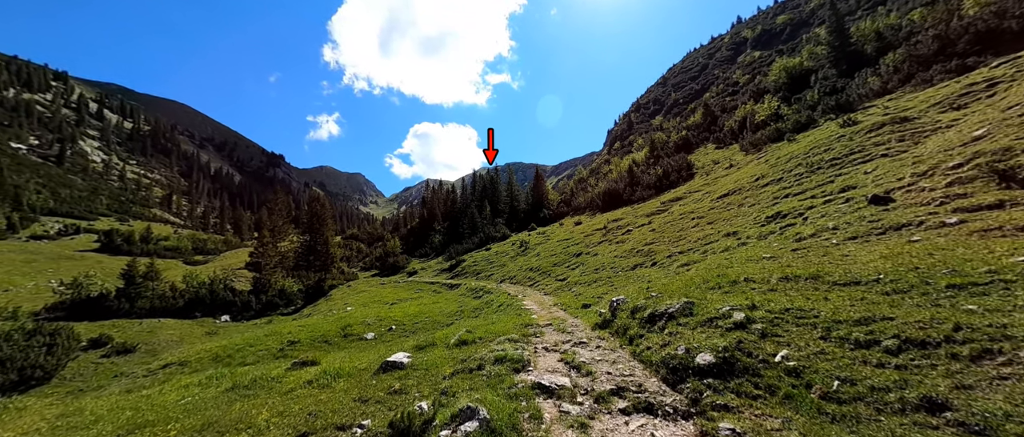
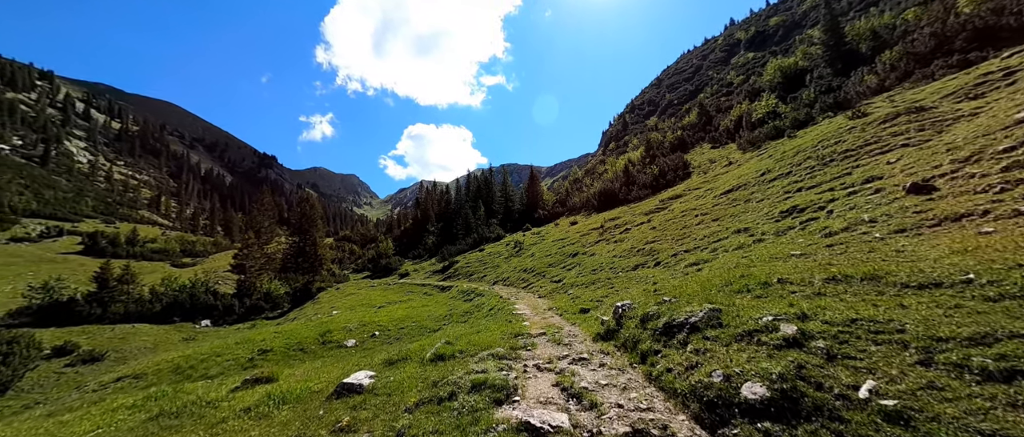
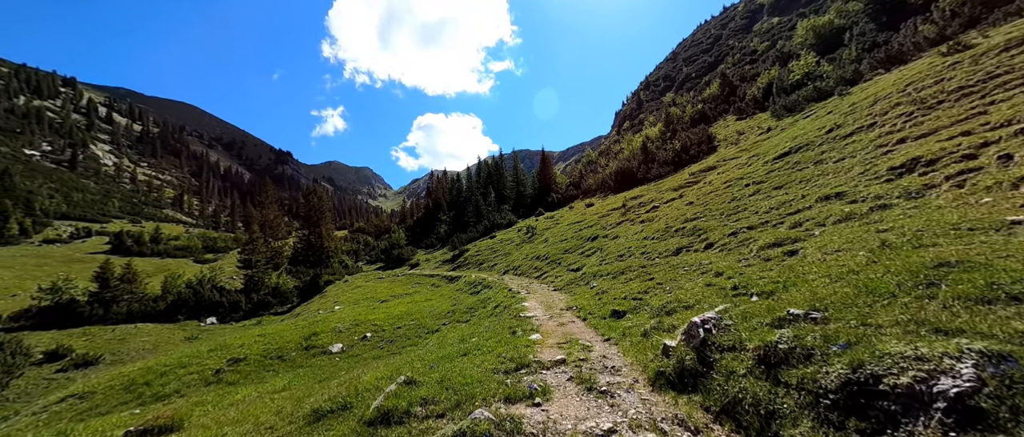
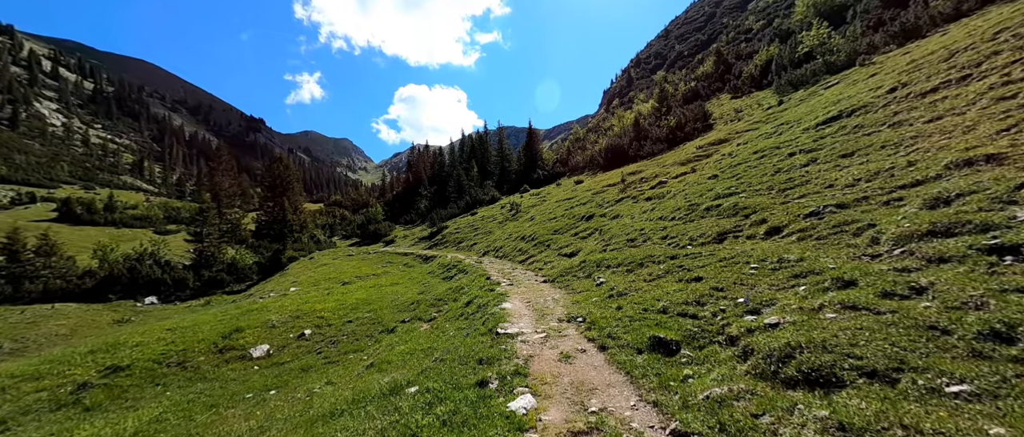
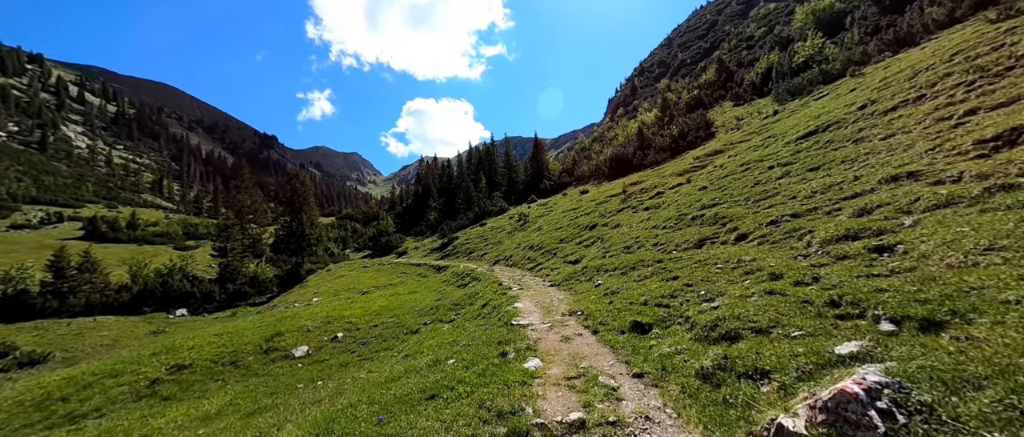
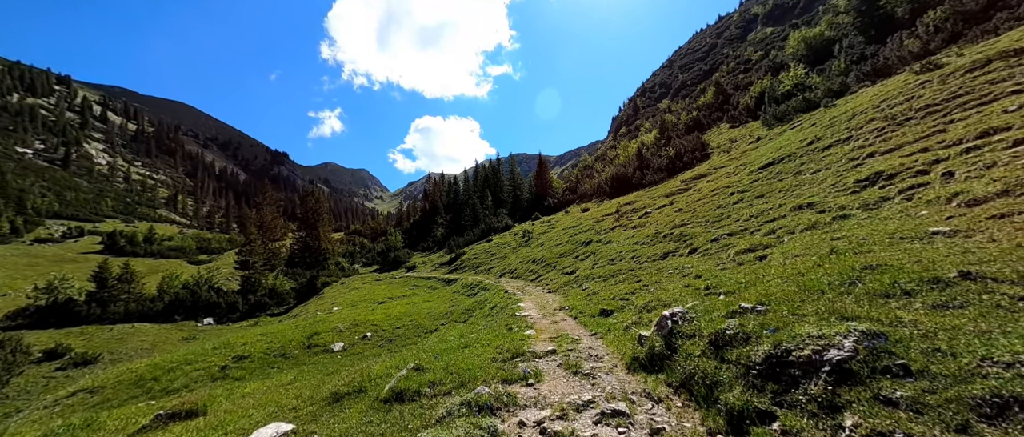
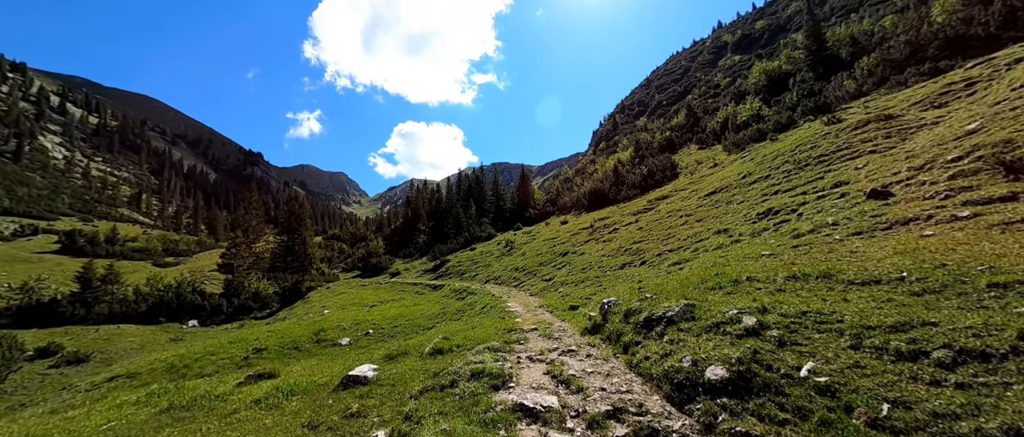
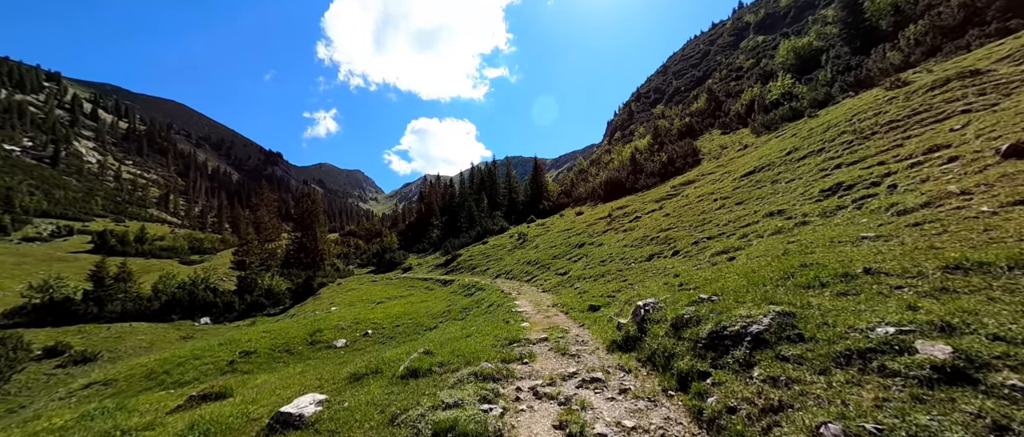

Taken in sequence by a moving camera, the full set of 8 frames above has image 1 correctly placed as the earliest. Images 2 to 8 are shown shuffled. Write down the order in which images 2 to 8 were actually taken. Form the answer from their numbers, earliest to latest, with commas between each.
7, 2, 8, 6, 3, 5, 4
